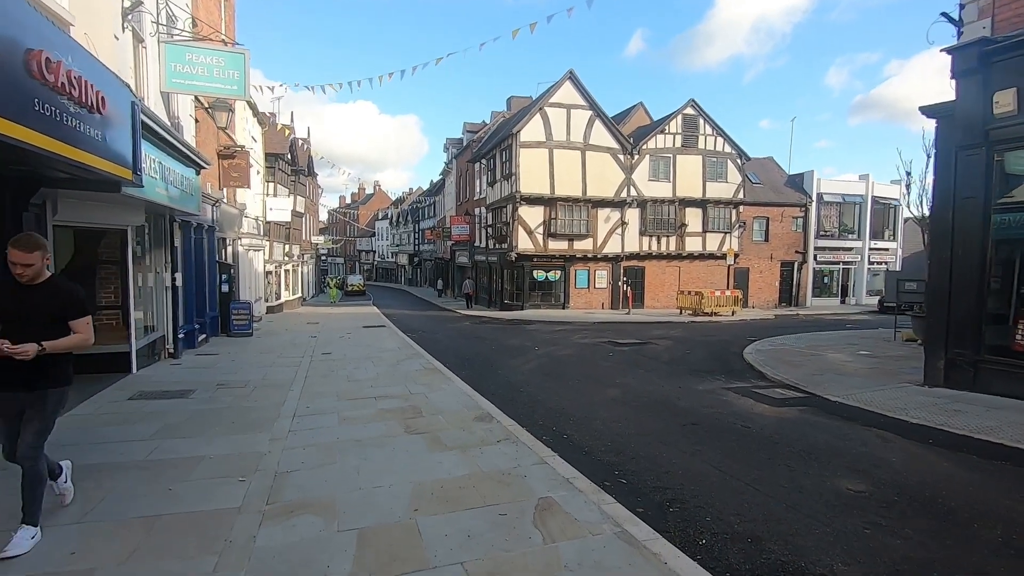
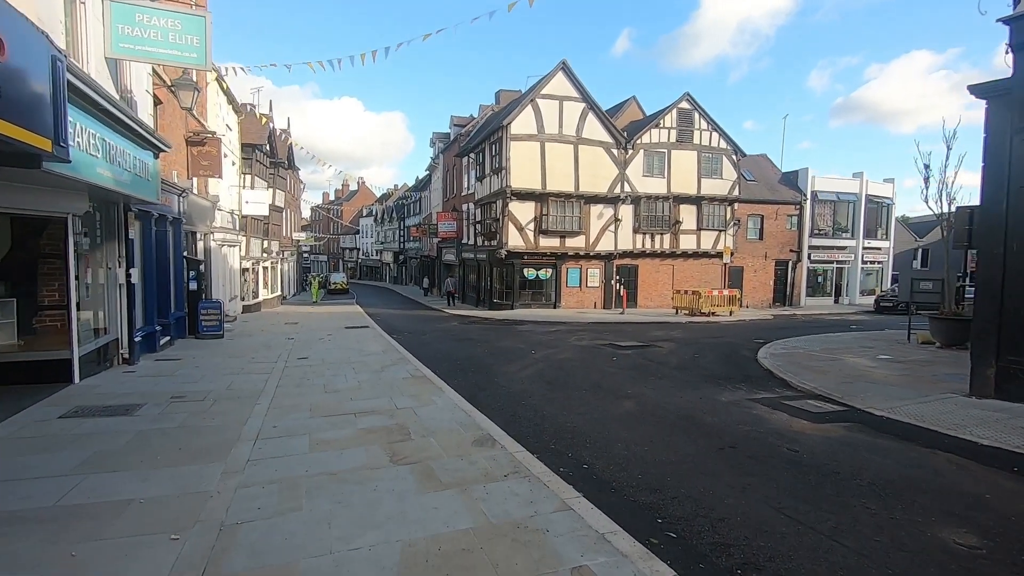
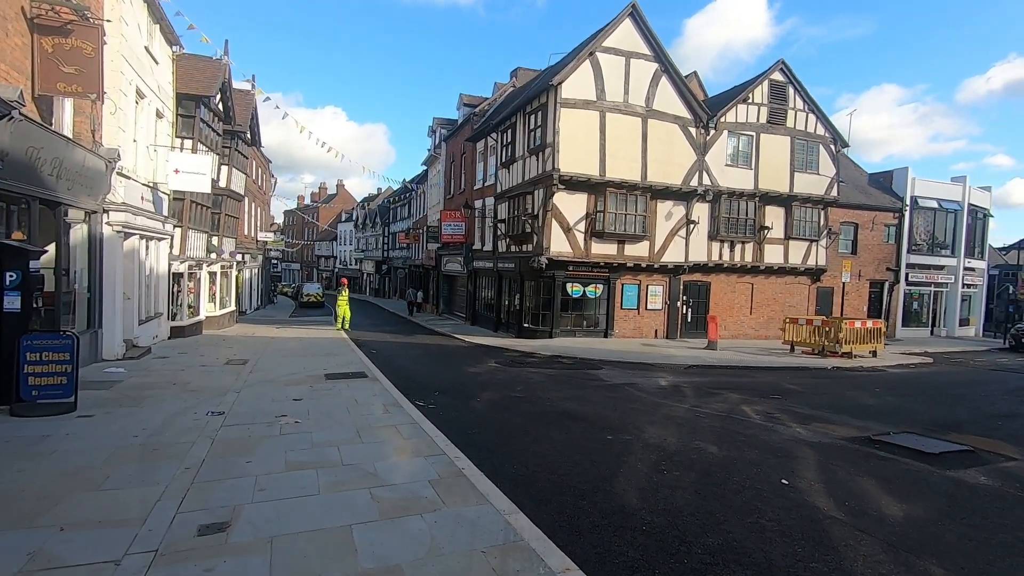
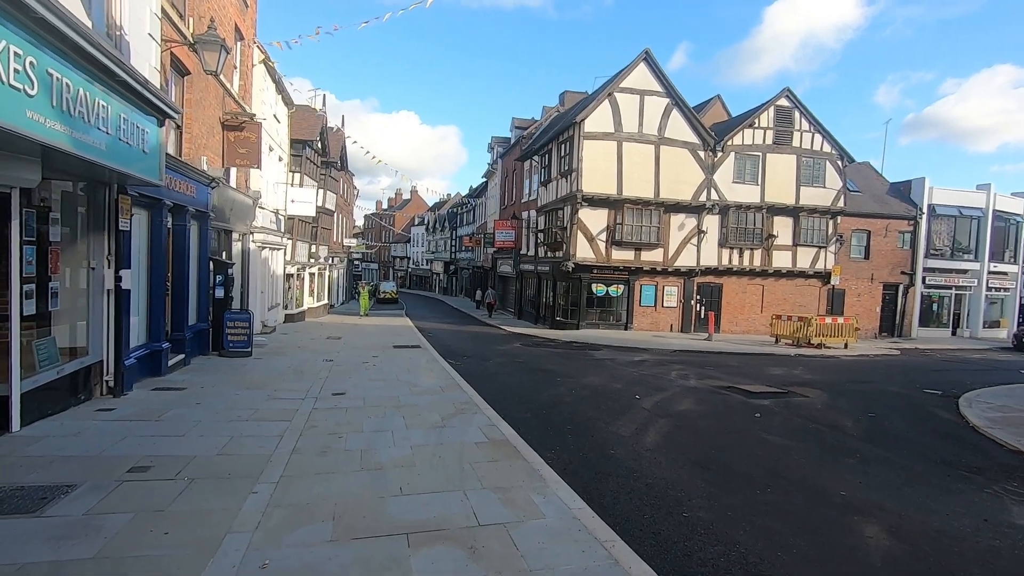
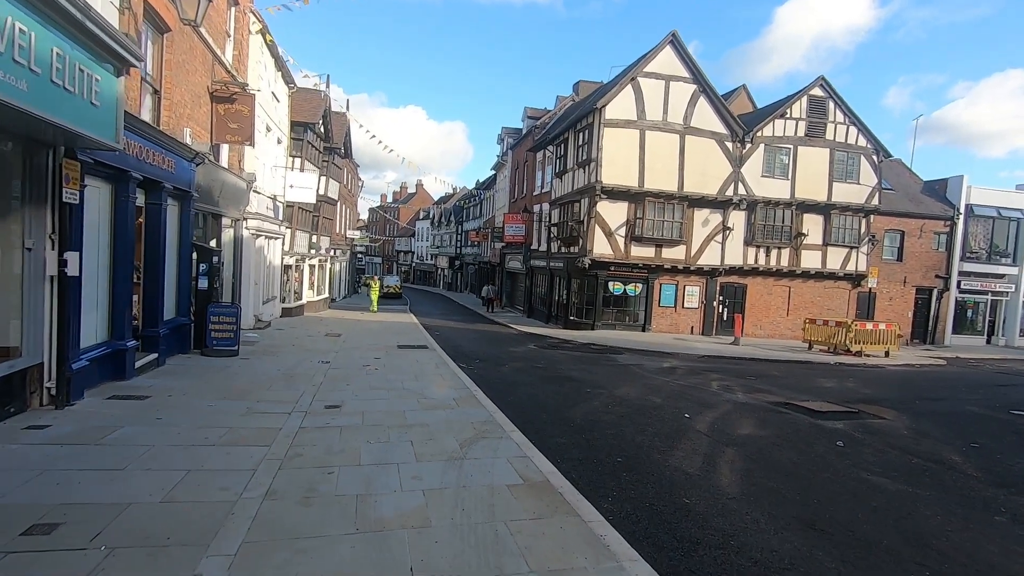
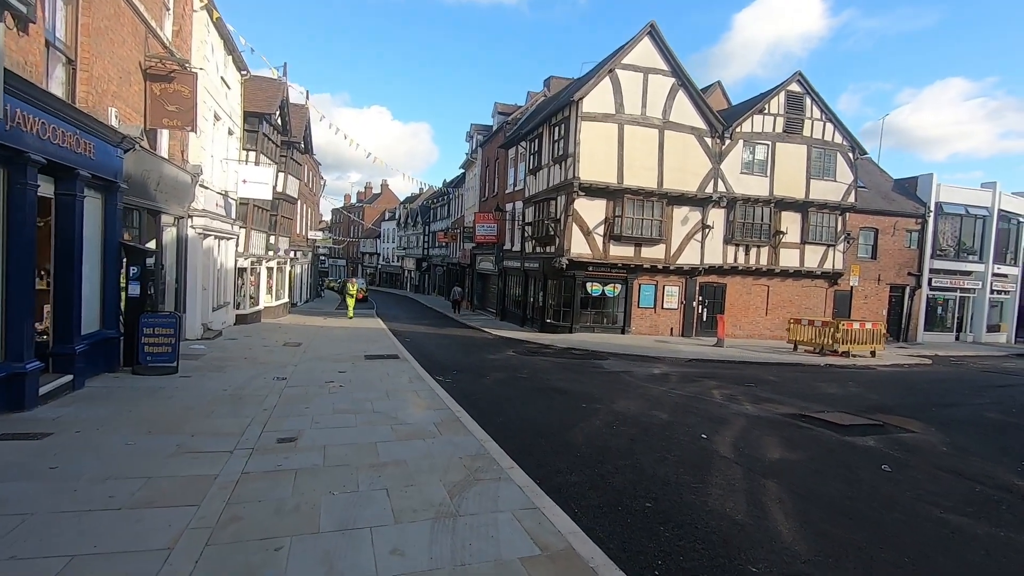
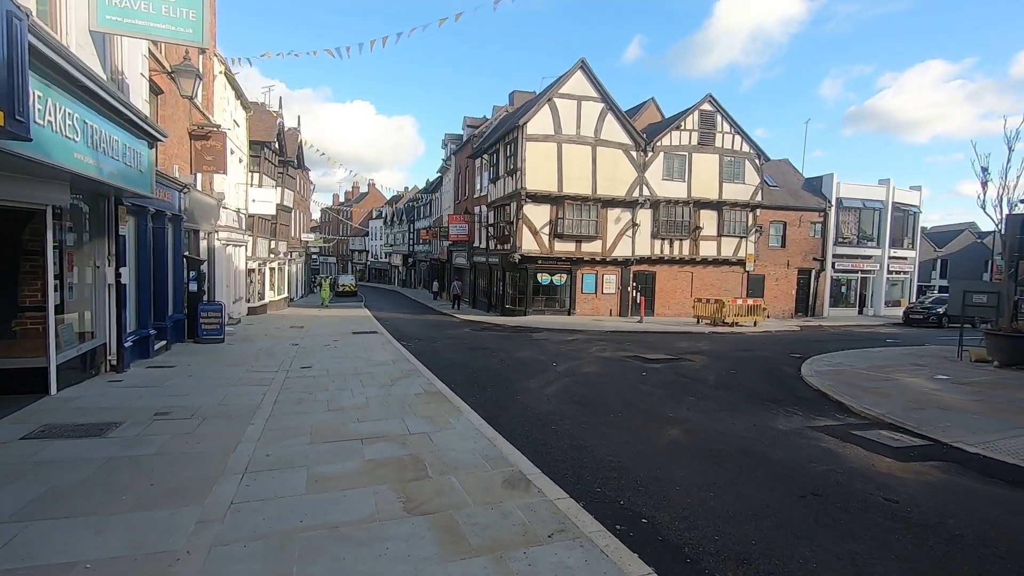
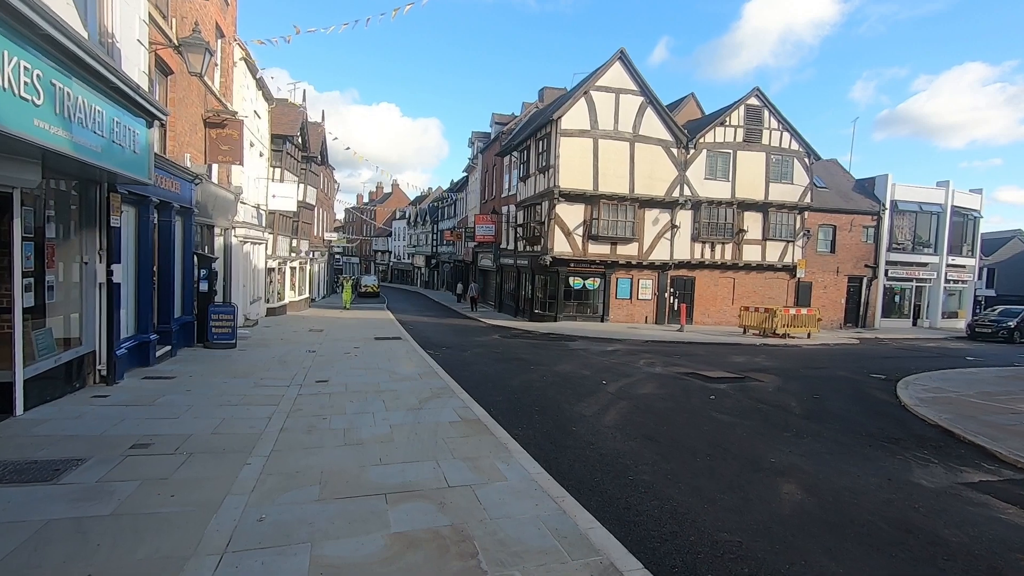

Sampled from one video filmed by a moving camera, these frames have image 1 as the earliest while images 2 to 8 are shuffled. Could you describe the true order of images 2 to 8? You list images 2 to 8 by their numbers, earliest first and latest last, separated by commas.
2, 7, 8, 4, 5, 6, 3
